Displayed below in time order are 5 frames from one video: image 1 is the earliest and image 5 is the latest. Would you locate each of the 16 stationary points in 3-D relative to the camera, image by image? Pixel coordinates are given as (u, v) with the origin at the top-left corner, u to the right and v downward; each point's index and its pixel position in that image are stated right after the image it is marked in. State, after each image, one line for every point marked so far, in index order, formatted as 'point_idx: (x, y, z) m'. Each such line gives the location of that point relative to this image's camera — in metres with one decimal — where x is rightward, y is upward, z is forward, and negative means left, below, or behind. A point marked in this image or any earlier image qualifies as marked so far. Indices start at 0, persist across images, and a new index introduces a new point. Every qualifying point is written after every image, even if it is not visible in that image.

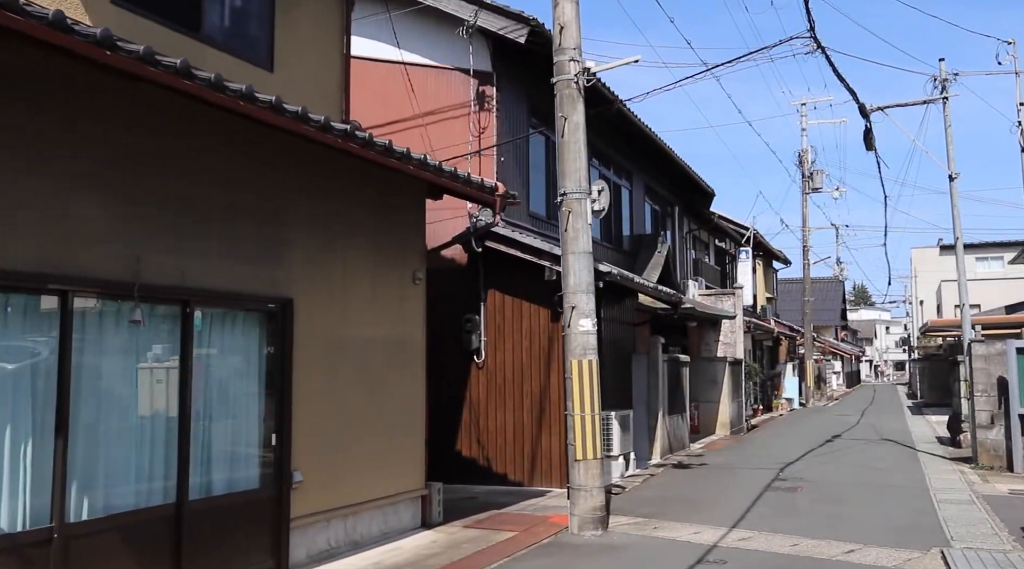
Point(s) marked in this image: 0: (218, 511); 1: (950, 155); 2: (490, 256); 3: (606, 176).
0: (-2.3, -1.8, +7.3) m
1: (+7.6, +2.3, +16.0) m
2: (-0.3, +0.4, +13.6) m
3: (+1.9, +2.3, +19.4) m
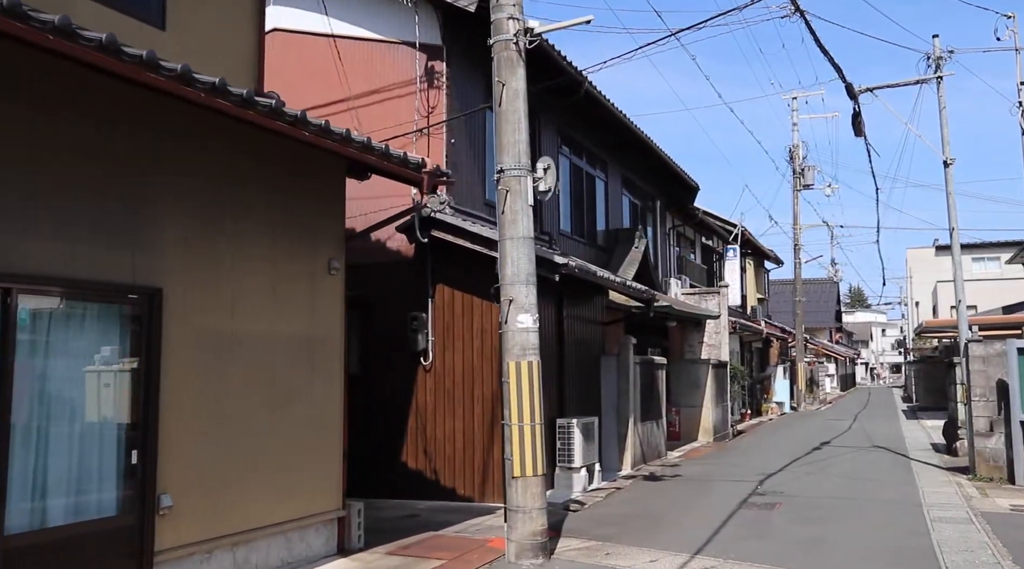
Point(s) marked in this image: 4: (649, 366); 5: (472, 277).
0: (-3.0, -1.7, +6.0) m
1: (+6.9, +2.3, +14.8) m
2: (-1.0, +0.5, +12.4) m
3: (+1.3, +2.4, +18.2) m
4: (+2.4, -1.4, +16.0) m
5: (-0.5, +0.1, +12.2) m
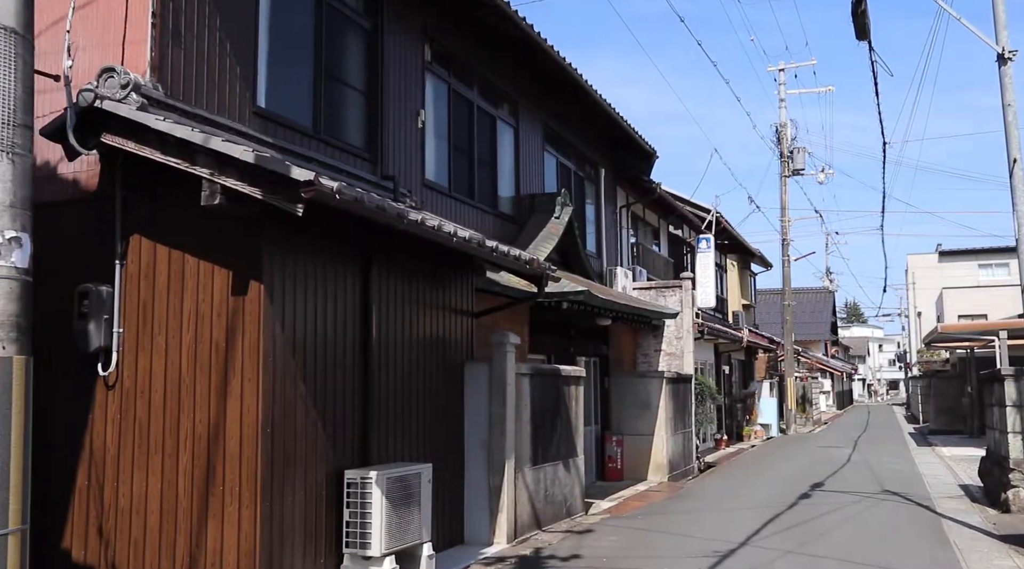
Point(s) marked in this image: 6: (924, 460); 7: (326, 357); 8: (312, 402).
0: (-4.9, -1.2, +0.6) m
1: (+5.0, +2.7, +9.5) m
2: (-2.9, +0.9, +7.0) m
3: (-0.7, +2.6, +12.9) m
4: (+0.4, -1.1, +10.7) m
5: (-2.4, +0.5, +6.8) m
6: (+8.8, -3.7, +19.6) m
7: (-1.5, -0.6, +7.3) m
8: (-1.5, -0.9, +7.1) m
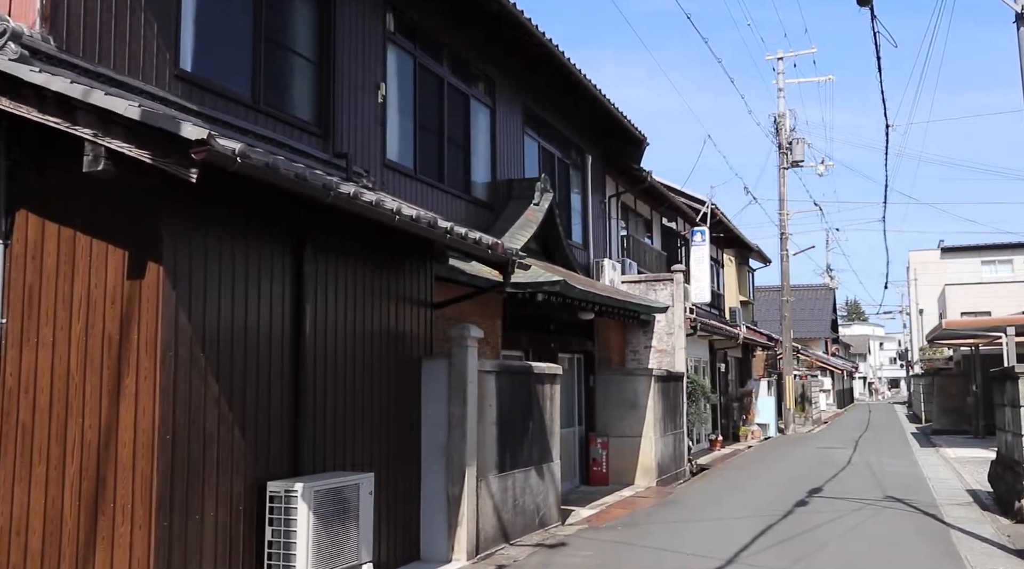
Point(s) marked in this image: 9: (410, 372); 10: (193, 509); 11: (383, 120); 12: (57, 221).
0: (-5.2, -1.1, -0.4) m
1: (+4.6, +2.8, +8.5) m
2: (-3.3, +1.0, +6.1) m
3: (-1.0, +2.8, +11.9) m
4: (+0.1, -1.0, +9.7) m
5: (-2.8, +0.6, +5.9) m
6: (+8.4, -3.6, +18.7) m
7: (-1.8, -0.5, +6.4) m
8: (-1.9, -0.8, +6.2) m
9: (-1.0, -0.8, +8.6) m
10: (-2.0, -1.4, +5.8) m
11: (-1.5, +1.9, +10.5) m
12: (-3.0, +0.4, +6.0) m
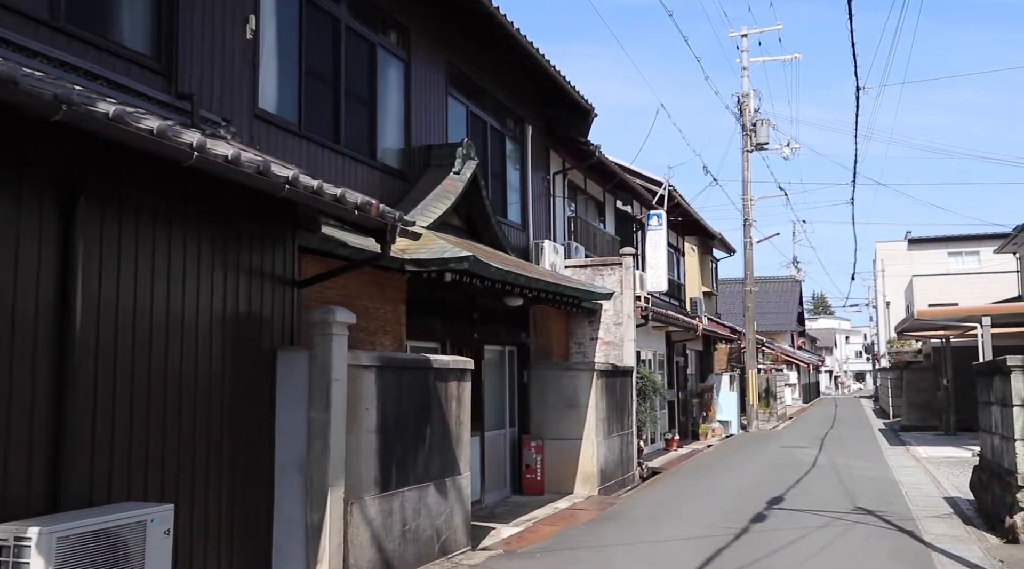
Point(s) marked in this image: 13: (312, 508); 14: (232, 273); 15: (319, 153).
0: (-5.8, -0.9, -2.4) m
1: (+3.7, +3.0, +6.8) m
2: (-4.1, +1.2, +4.1) m
3: (-2.1, +3.0, +10.0) m
4: (-0.9, -0.8, +7.9) m
5: (-3.6, +0.8, +4.0) m
6: (+7.2, -3.3, +17.1) m
7: (-2.7, -0.3, +4.5) m
8: (-2.7, -0.6, +4.3) m
9: (-1.9, -0.6, +6.8) m
10: (-2.8, -1.2, +3.9) m
11: (-2.4, +2.1, +8.7) m
12: (-3.8, +0.6, +4.1) m
13: (-1.4, -1.6, +6.7) m
14: (-2.0, +0.1, +6.5) m
15: (-2.0, +1.4, +9.7) m
